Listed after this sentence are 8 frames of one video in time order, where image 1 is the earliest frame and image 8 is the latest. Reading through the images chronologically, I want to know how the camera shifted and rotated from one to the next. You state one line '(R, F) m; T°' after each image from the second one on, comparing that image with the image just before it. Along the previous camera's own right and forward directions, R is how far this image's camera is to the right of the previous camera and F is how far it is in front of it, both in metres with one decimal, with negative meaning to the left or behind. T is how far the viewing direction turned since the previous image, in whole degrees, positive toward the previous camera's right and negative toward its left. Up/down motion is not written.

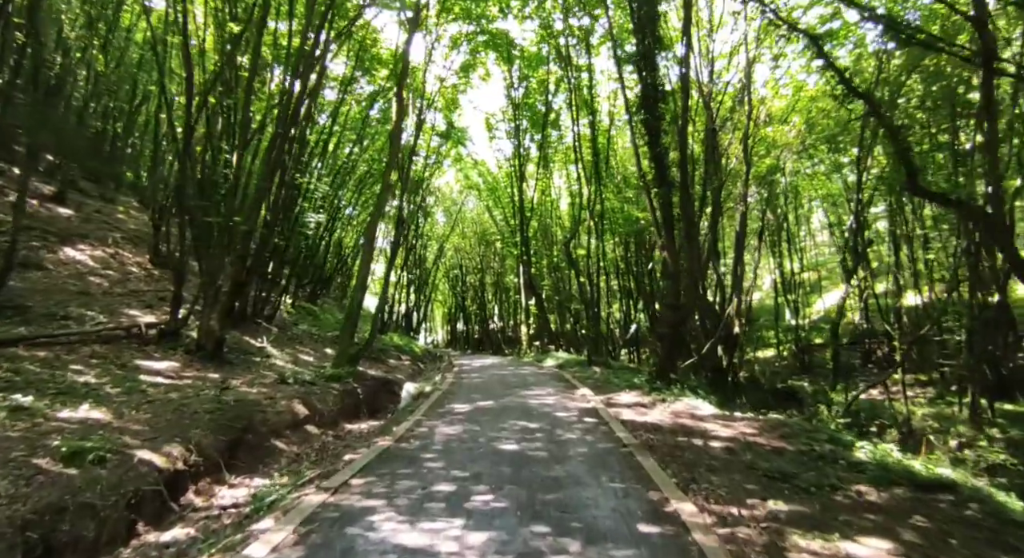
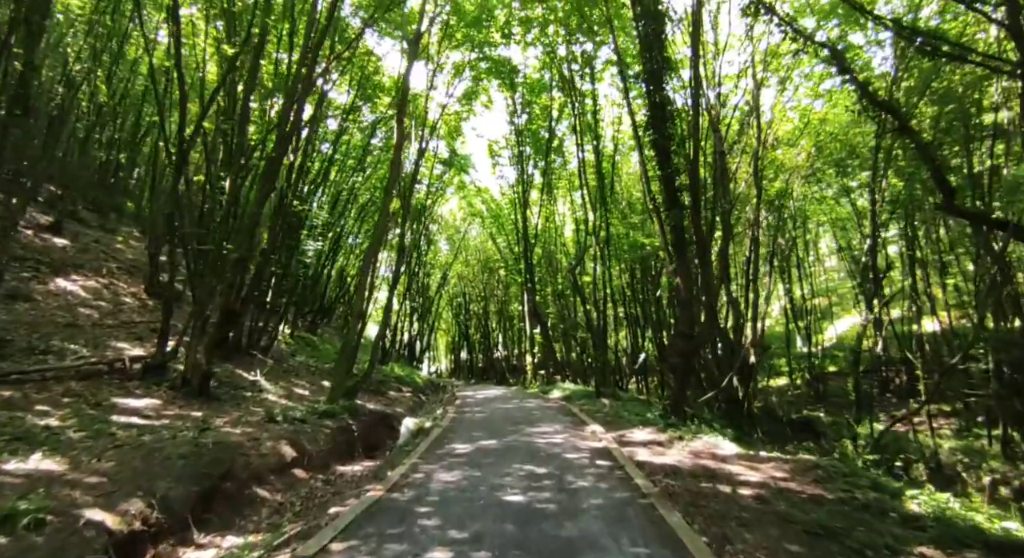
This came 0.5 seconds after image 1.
(0.0, +0.4) m; 0°
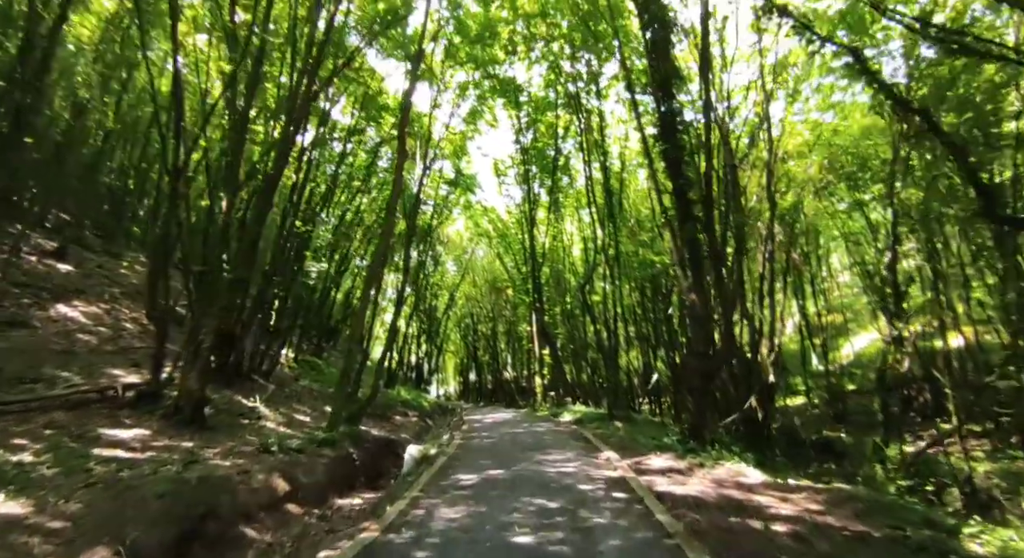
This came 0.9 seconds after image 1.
(0.0, +0.3) m; -1°
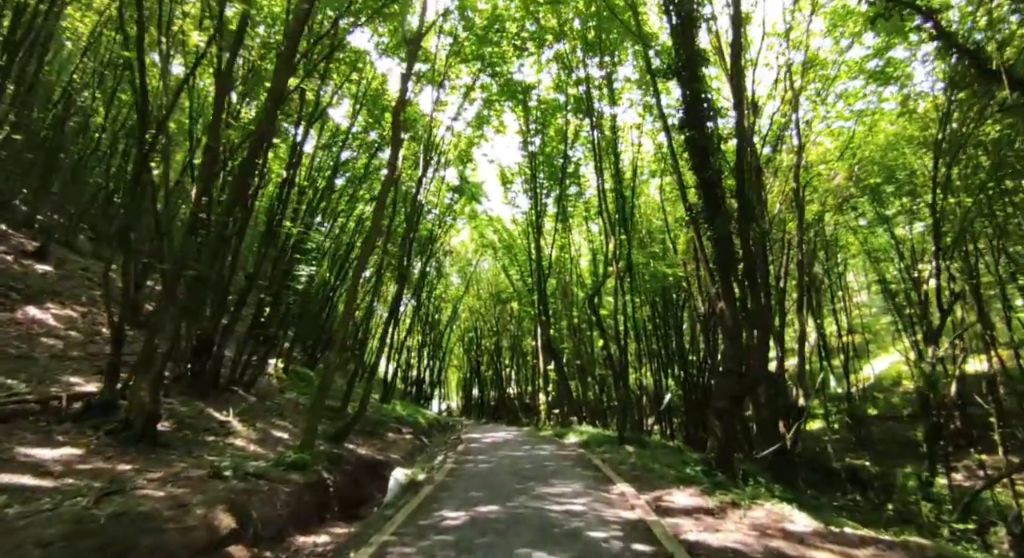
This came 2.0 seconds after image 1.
(+0.1, +0.9) m; -1°
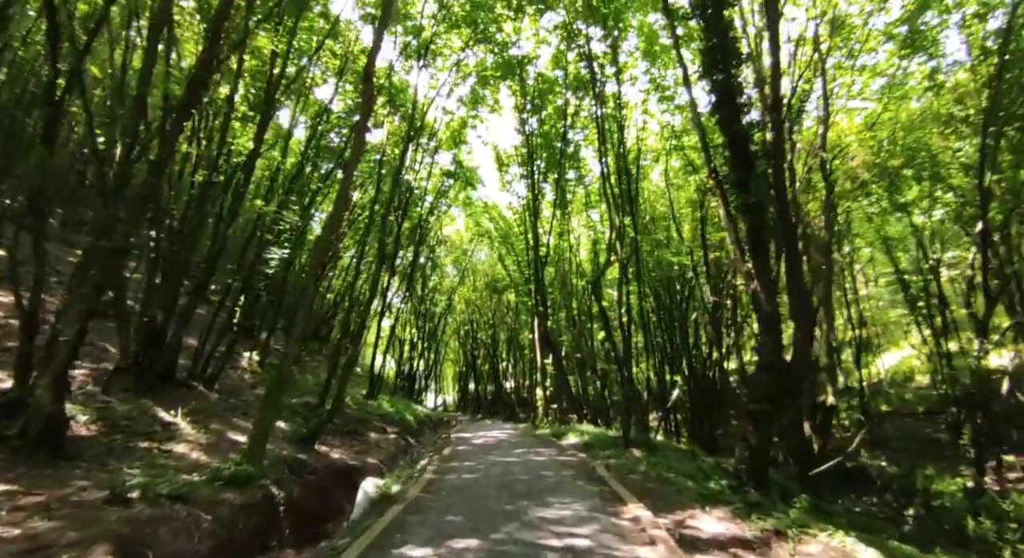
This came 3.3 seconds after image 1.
(+0.1, +1.1) m; 0°
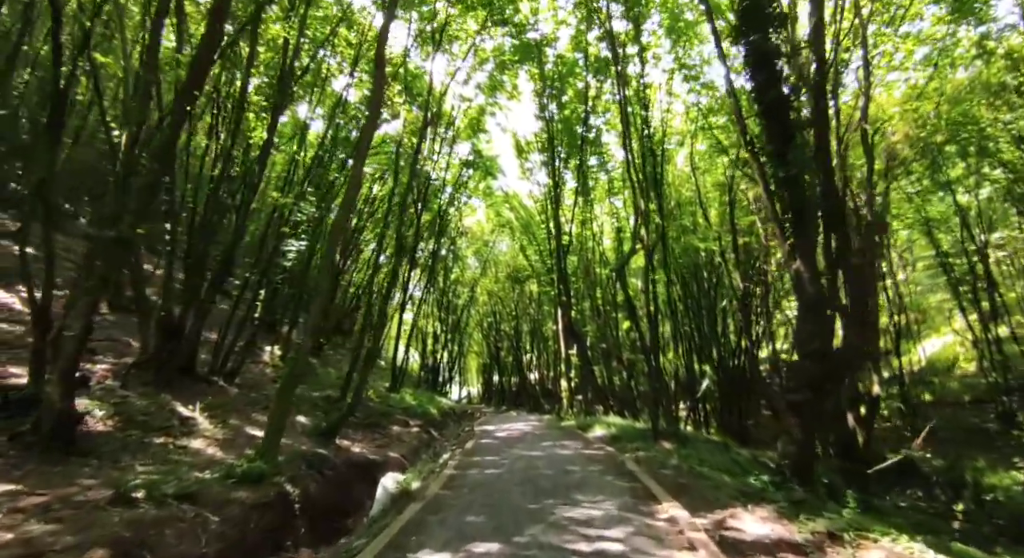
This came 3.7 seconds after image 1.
(0.0, +0.3) m; -3°
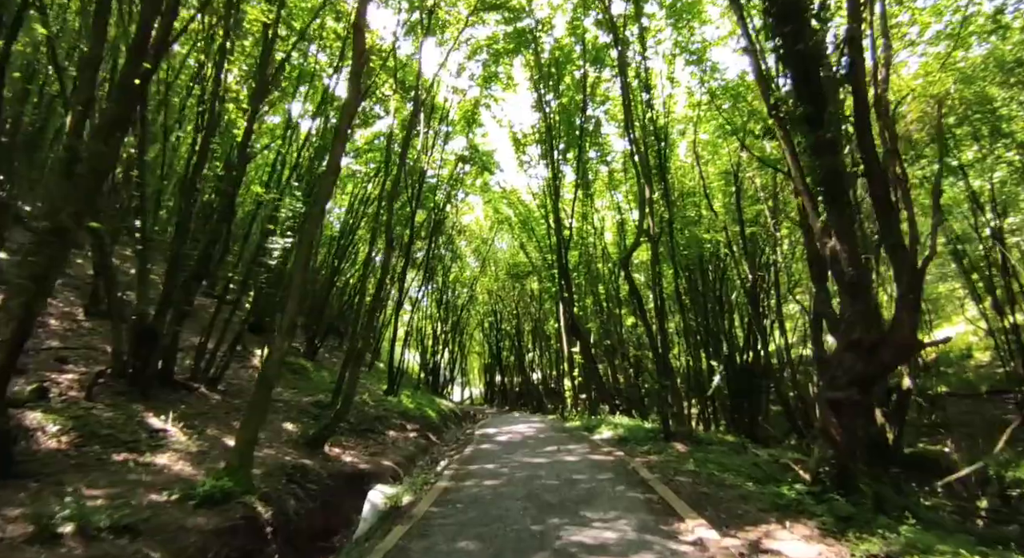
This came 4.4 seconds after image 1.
(0.0, +0.6) m; 0°
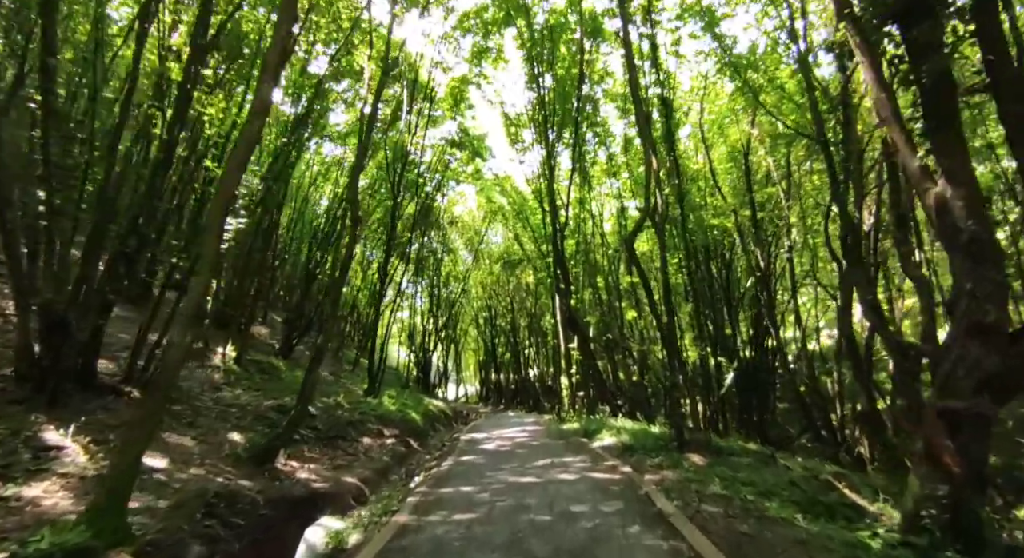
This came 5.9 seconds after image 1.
(+0.2, +1.2) m; 0°
